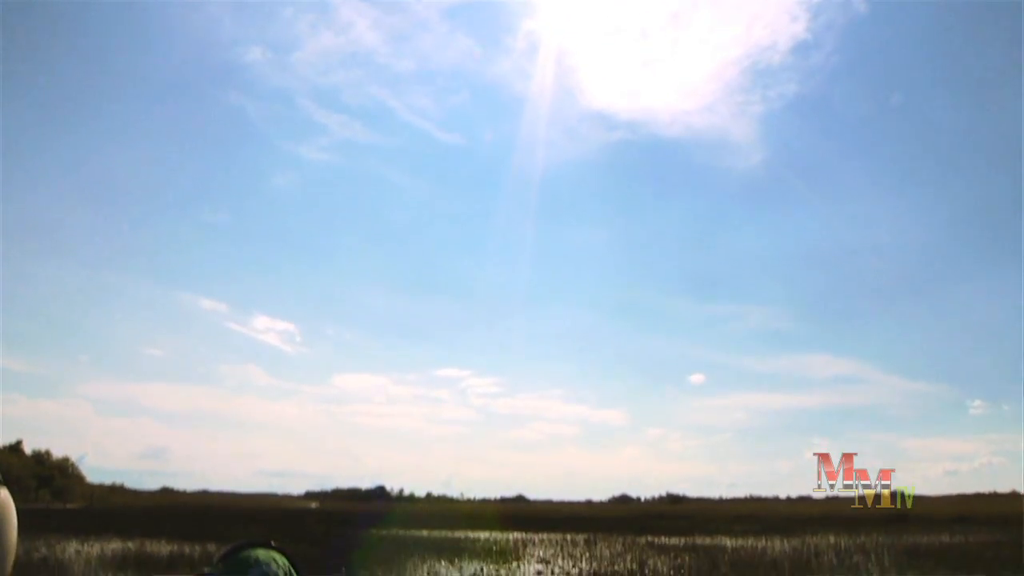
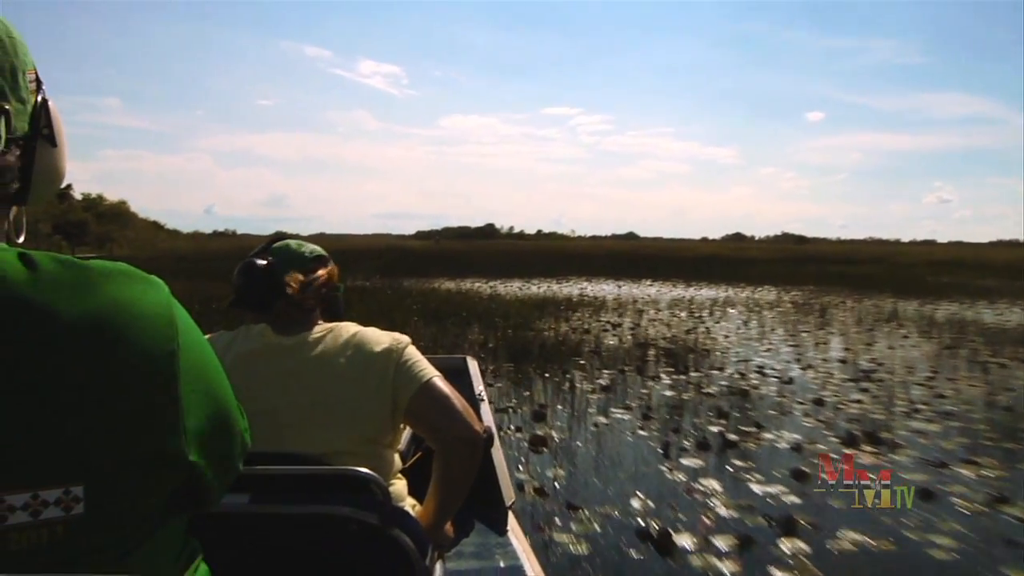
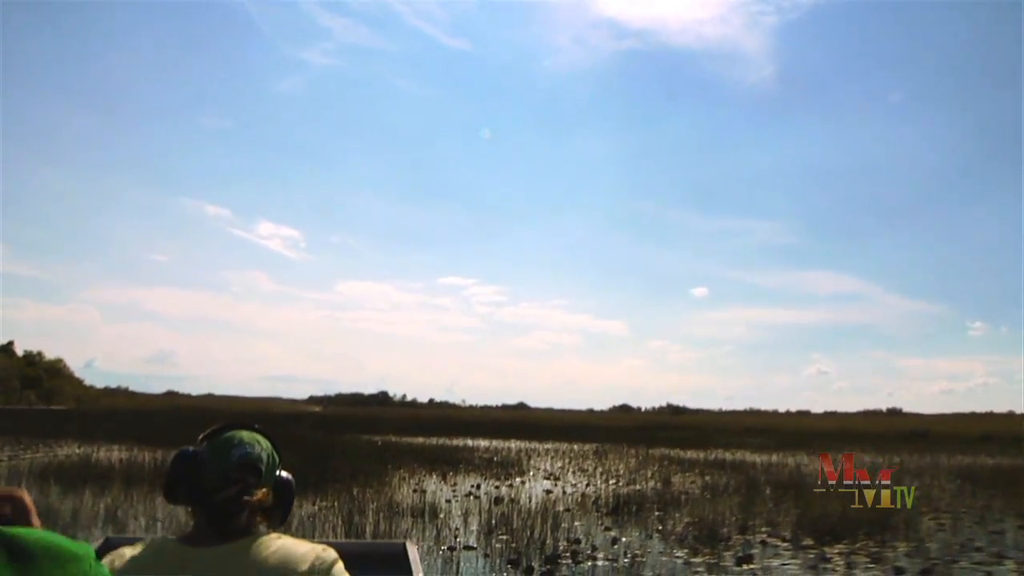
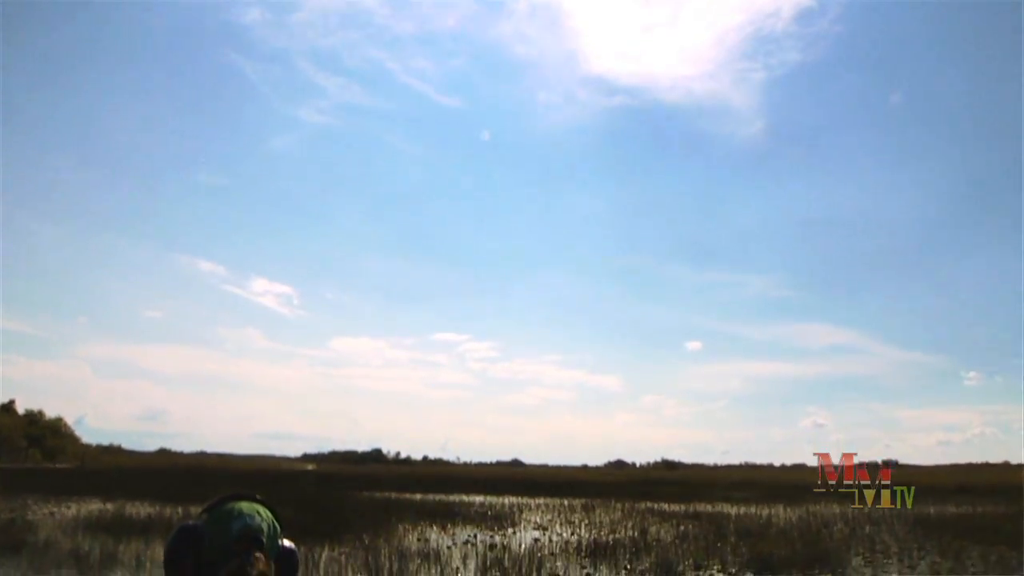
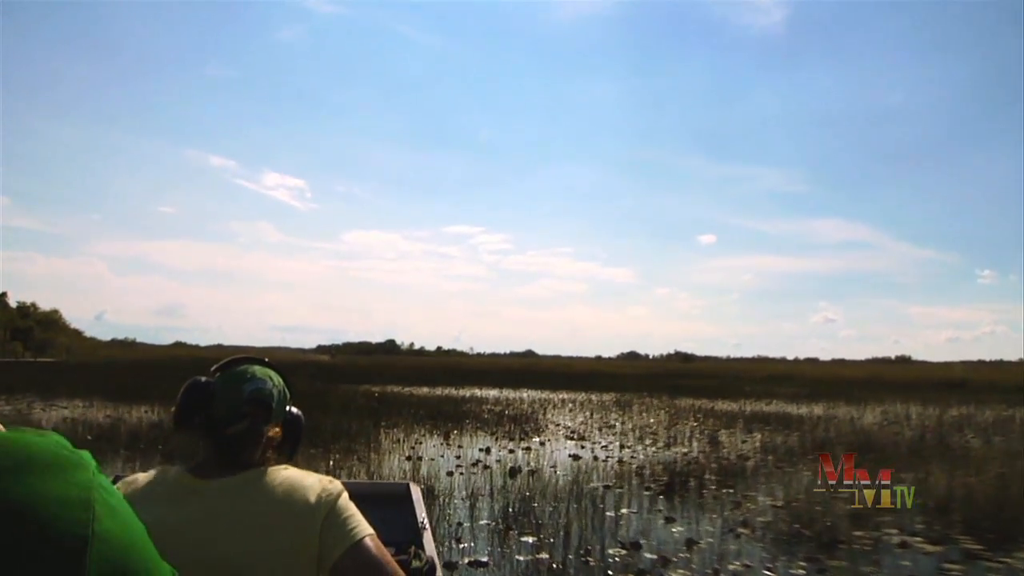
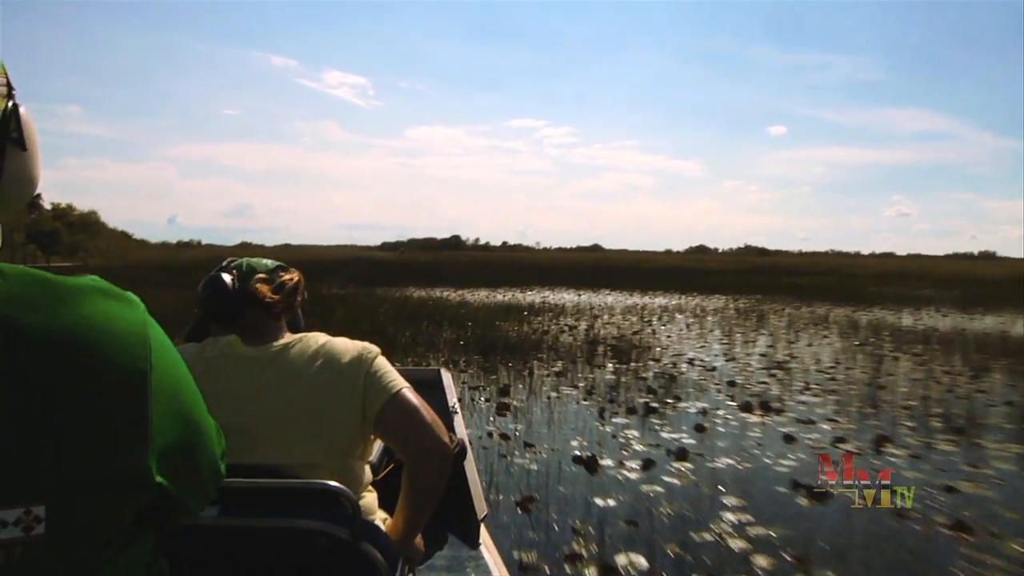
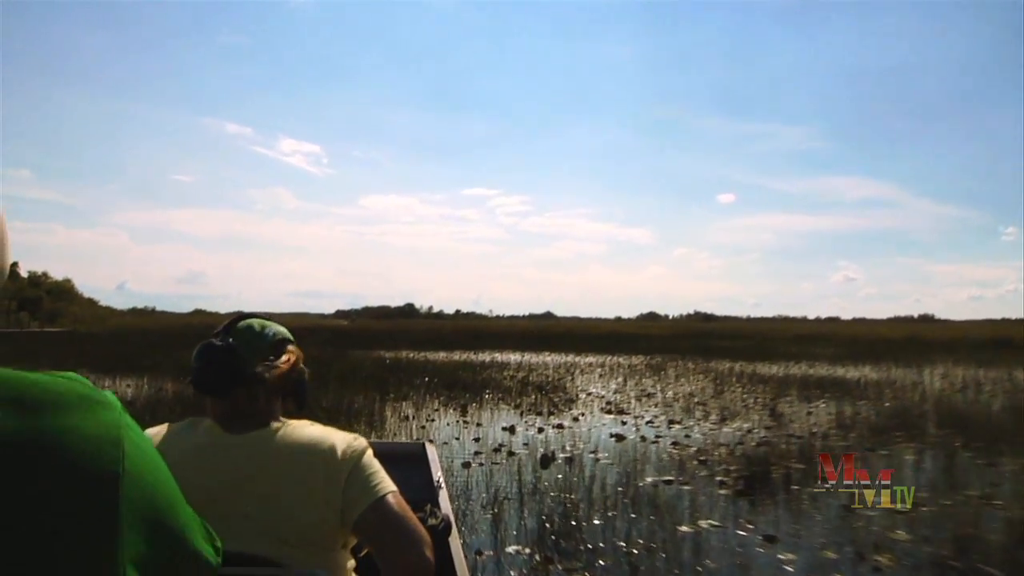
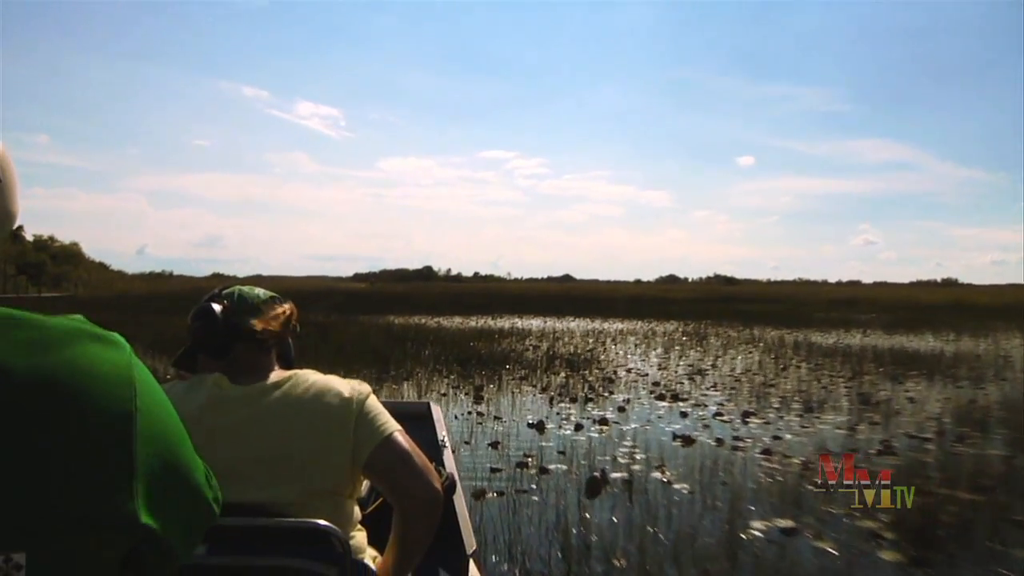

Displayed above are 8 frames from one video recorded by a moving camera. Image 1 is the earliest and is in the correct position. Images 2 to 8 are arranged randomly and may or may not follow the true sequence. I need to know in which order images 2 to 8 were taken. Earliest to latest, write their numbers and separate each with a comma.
4, 3, 5, 7, 8, 6, 2
